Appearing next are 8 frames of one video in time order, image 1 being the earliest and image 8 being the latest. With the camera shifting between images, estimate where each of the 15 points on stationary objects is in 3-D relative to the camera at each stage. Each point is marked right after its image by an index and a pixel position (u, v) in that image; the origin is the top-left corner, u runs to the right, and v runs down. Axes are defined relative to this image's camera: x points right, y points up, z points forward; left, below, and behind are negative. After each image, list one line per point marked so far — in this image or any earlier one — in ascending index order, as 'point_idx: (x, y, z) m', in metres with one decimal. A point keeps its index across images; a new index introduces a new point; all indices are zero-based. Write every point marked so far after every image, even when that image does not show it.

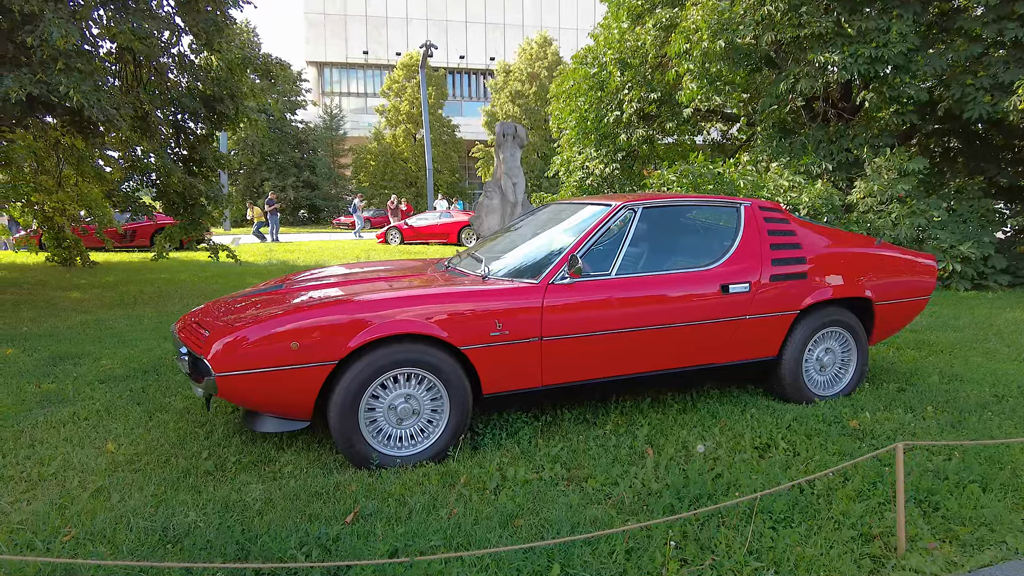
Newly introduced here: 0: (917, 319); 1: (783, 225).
0: (+4.2, -0.3, +6.6) m
1: (+1.7, +0.4, +4.1) m
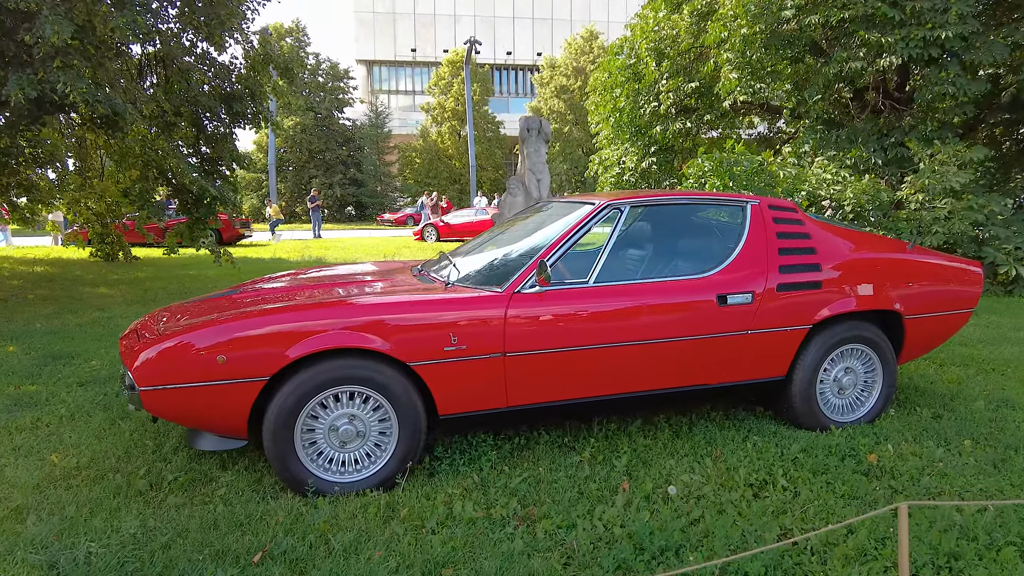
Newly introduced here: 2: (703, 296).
0: (+4.3, -0.4, +5.9) m
1: (+1.6, +0.3, +3.6) m
2: (+1.0, 0.0, +3.3) m
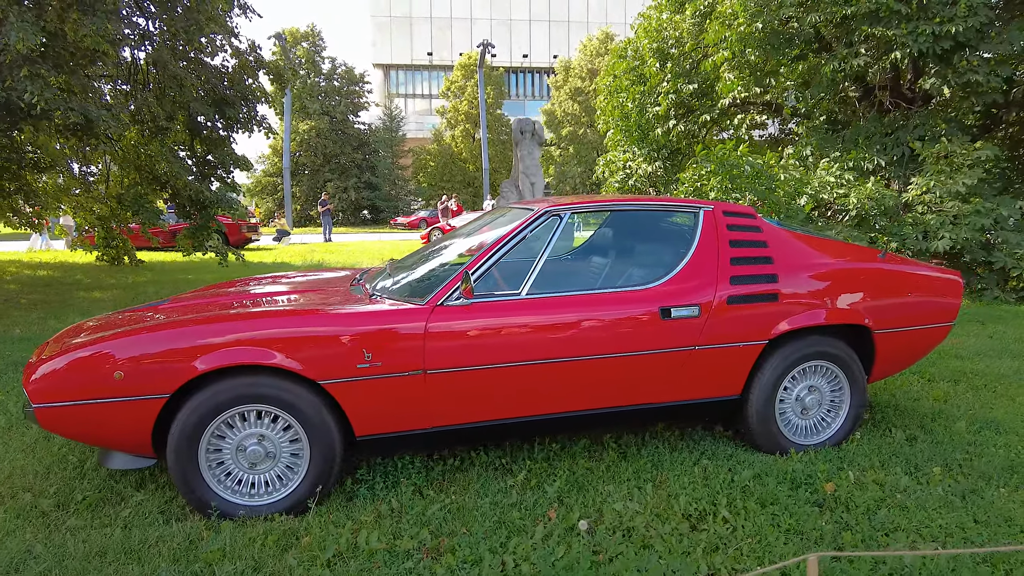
0: (+4.0, -0.5, +5.6) m
1: (+1.2, +0.3, +3.3) m
2: (+0.6, -0.1, +3.0) m
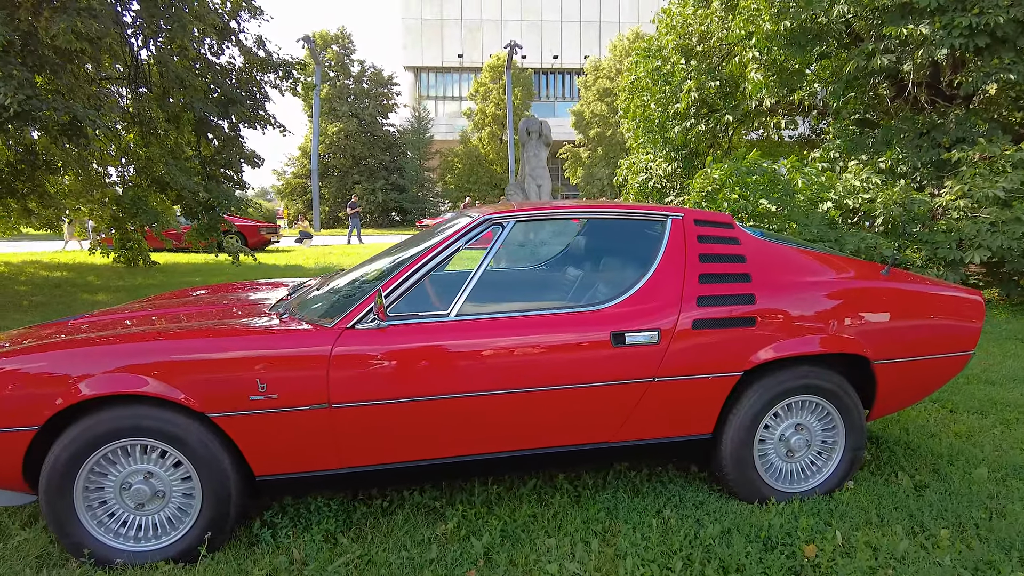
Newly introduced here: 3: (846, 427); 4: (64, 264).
0: (+3.8, -0.6, +4.9) m
1: (+1.0, +0.2, +2.9) m
2: (+0.3, -0.2, +2.6) m
3: (+1.5, -0.6, +2.8) m
4: (-9.8, +0.5, +13.9) m
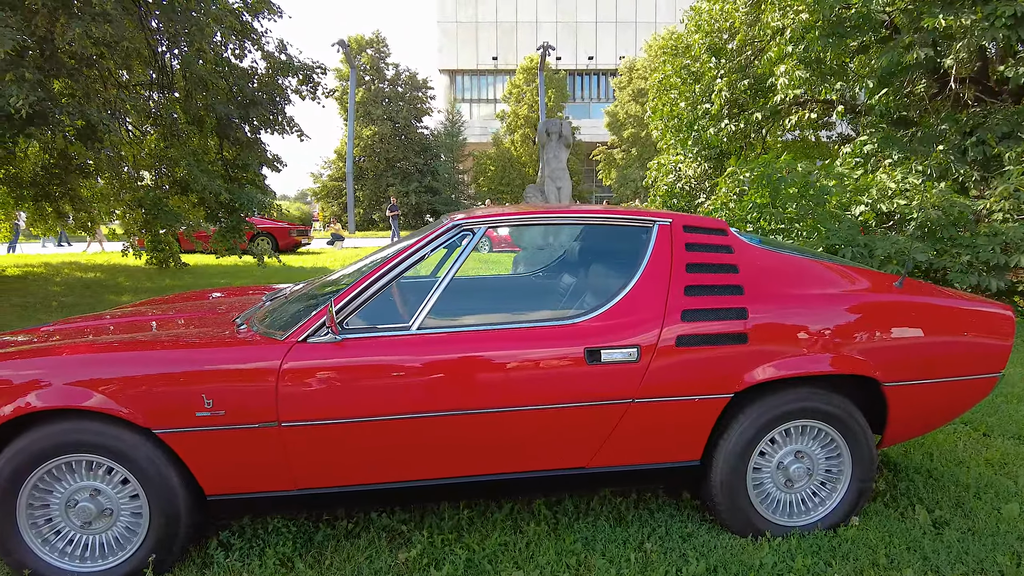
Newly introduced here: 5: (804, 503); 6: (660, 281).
0: (+3.8, -0.7, +4.5) m
1: (+0.8, +0.1, +2.6) m
2: (+0.2, -0.2, +2.4) m
3: (+1.4, -0.7, +2.6) m
4: (-9.3, +0.5, +14.3) m
5: (+1.2, -0.9, +2.6) m
6: (+0.6, 0.0, +2.5) m
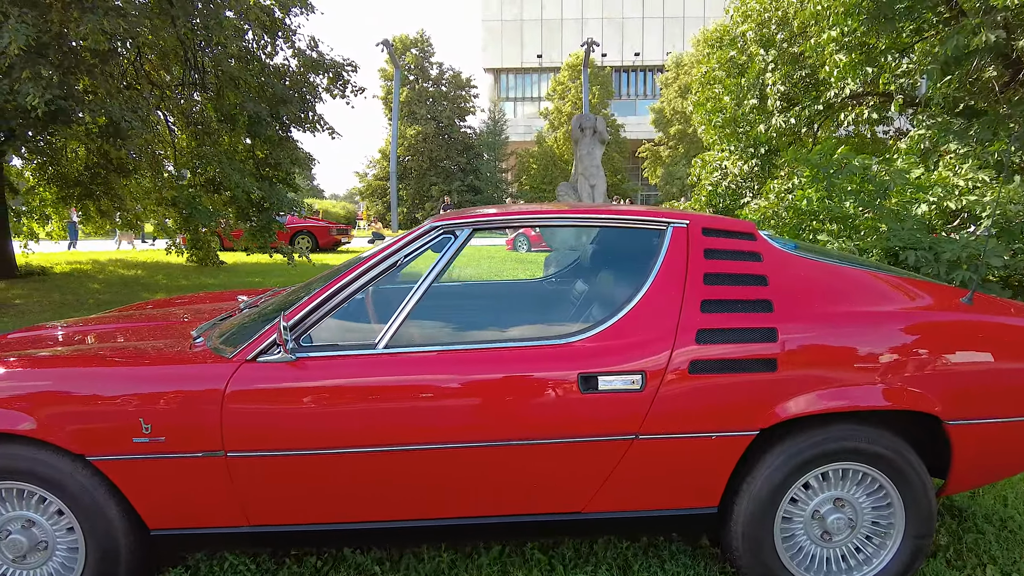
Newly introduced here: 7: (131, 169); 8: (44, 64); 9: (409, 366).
0: (+3.9, -0.8, +3.9) m
1: (+0.8, +0.1, +2.2) m
2: (+0.1, -0.3, +2.0) m
3: (+1.3, -0.7, +2.1) m
4: (-8.5, +0.6, +14.5) m
5: (+1.2, -0.9, +2.2) m
6: (+0.5, 0.0, +2.1) m
7: (-6.4, +2.0, +10.6) m
8: (-4.2, +2.0, +5.8) m
9: (-0.3, -0.3, +2.1) m
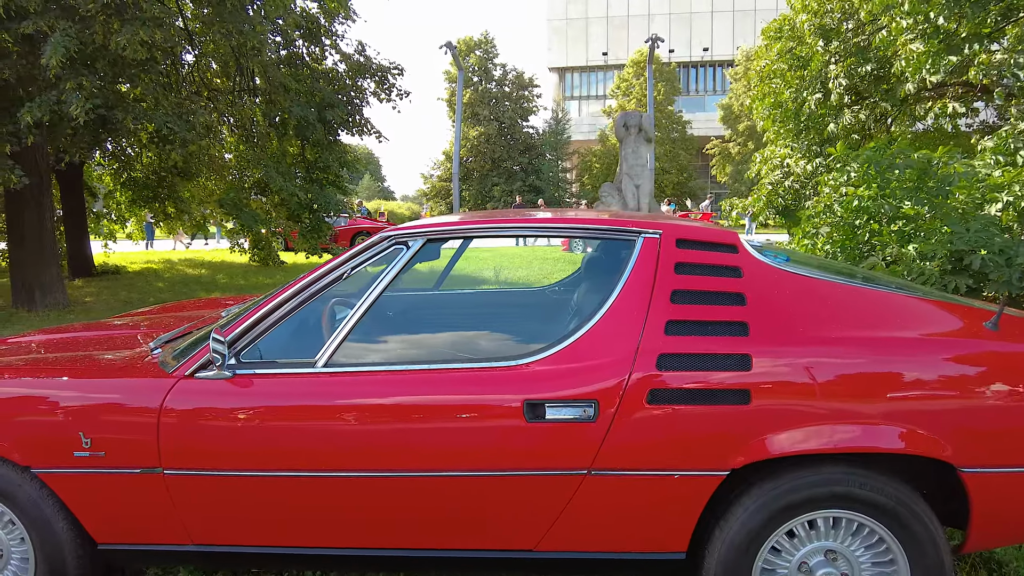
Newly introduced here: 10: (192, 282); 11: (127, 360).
0: (+3.9, -0.9, +3.3) m
1: (+0.7, 0.0, +2.0) m
2: (0.0, -0.3, +1.9) m
3: (+1.2, -0.8, +1.8) m
4: (-7.3, +0.6, +15.2) m
5: (+1.0, -1.0, +1.9) m
6: (+0.4, -0.1, +1.9) m
7: (-5.6, +2.0, +11.1) m
8: (-4.0, +2.0, +6.0) m
9: (-0.5, -0.3, +2.0) m
10: (-6.2, +0.1, +12.2) m
11: (-1.4, -0.3, +2.2) m
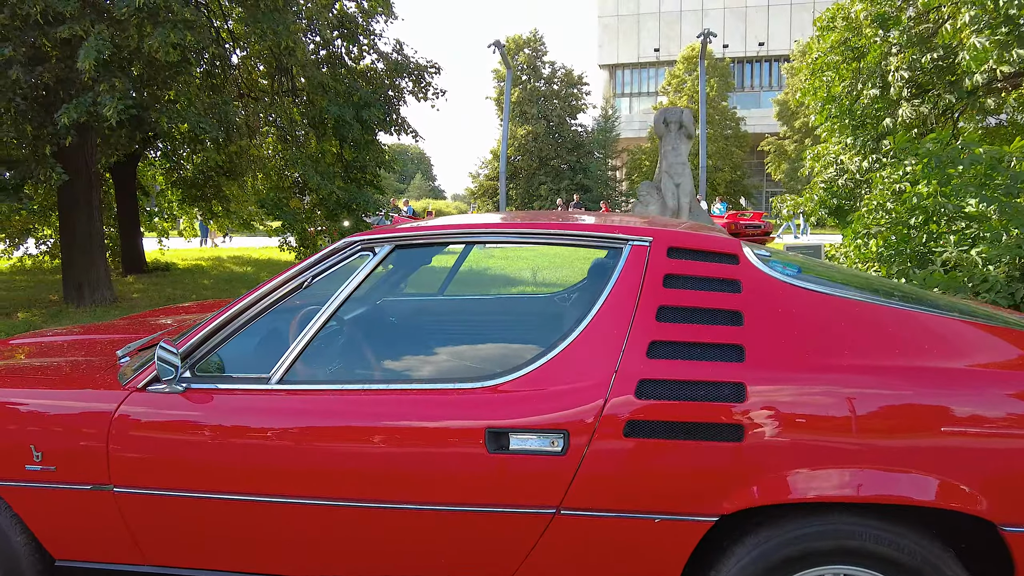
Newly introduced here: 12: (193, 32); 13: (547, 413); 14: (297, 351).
0: (+3.9, -0.9, +2.8) m
1: (+0.6, 0.0, +1.7) m
2: (-0.1, -0.4, +1.7) m
3: (+1.0, -0.8, +1.5) m
4: (-6.3, +0.7, +15.5) m
5: (+0.9, -1.1, +1.6) m
6: (+0.3, -0.1, +1.7) m
7: (-5.0, +2.1, +11.3) m
8: (-3.7, +2.0, +6.1) m
9: (-0.6, -0.3, +1.8) m
10: (-5.4, +0.2, +12.5) m
11: (-1.4, -0.3, +2.1) m
12: (-3.2, +2.6, +6.3) m
13: (+0.1, -0.3, +1.6) m
14: (-0.6, -0.2, +1.9) m
